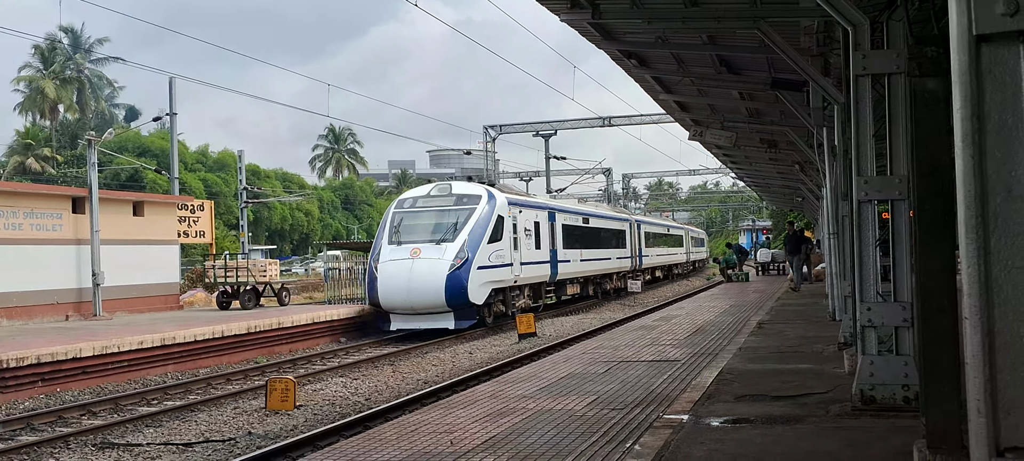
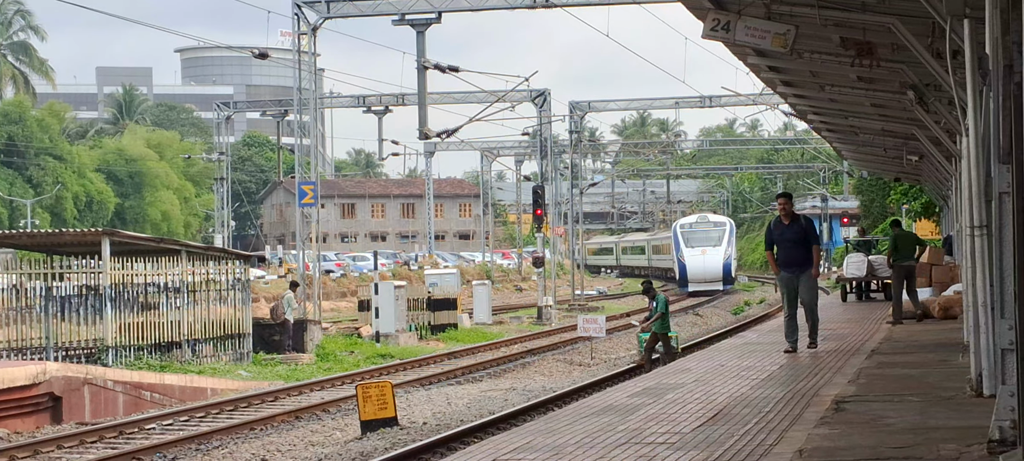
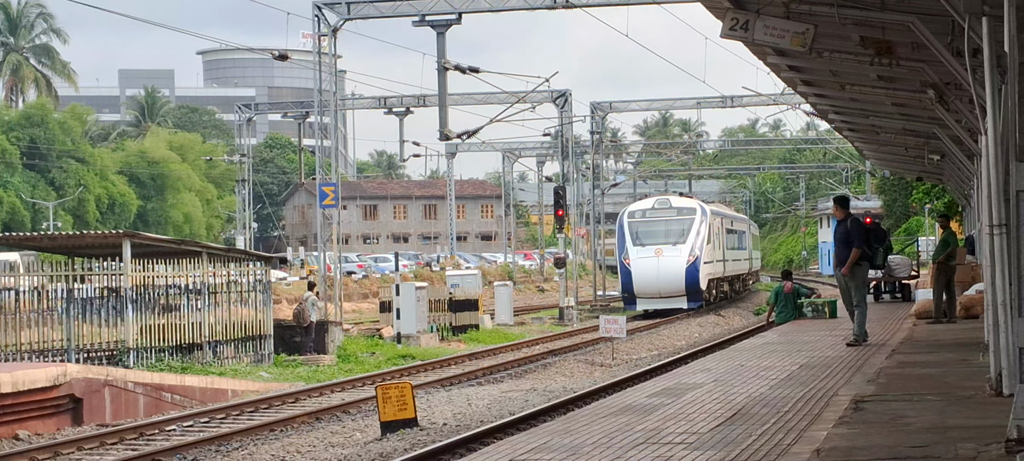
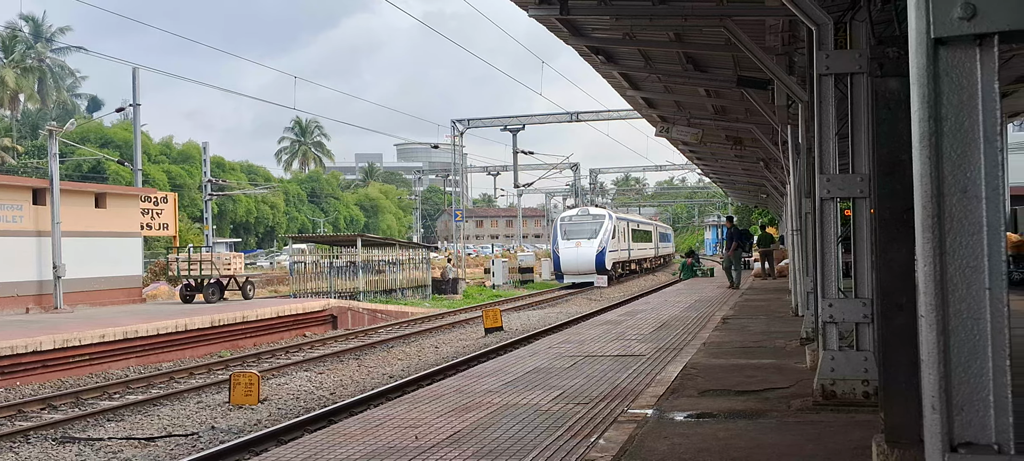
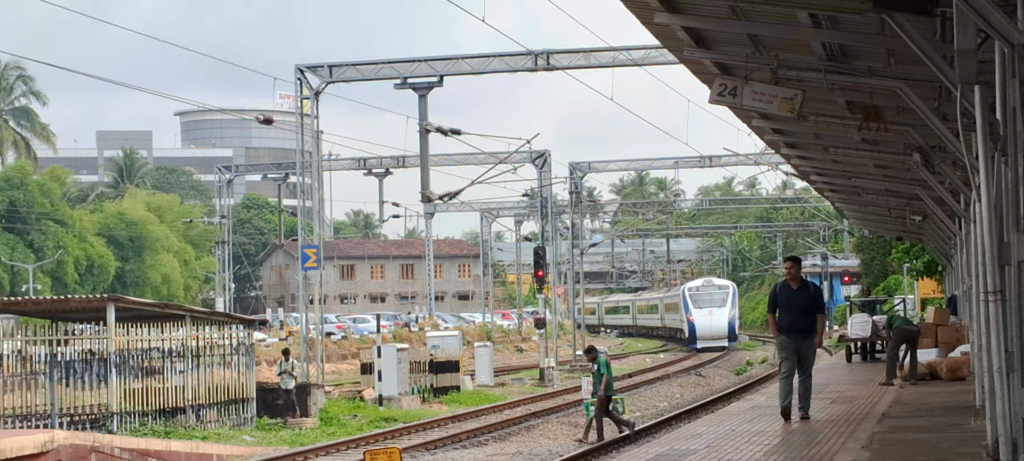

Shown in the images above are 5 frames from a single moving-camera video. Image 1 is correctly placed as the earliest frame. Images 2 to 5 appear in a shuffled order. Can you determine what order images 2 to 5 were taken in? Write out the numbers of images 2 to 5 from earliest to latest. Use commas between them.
4, 3, 2, 5
